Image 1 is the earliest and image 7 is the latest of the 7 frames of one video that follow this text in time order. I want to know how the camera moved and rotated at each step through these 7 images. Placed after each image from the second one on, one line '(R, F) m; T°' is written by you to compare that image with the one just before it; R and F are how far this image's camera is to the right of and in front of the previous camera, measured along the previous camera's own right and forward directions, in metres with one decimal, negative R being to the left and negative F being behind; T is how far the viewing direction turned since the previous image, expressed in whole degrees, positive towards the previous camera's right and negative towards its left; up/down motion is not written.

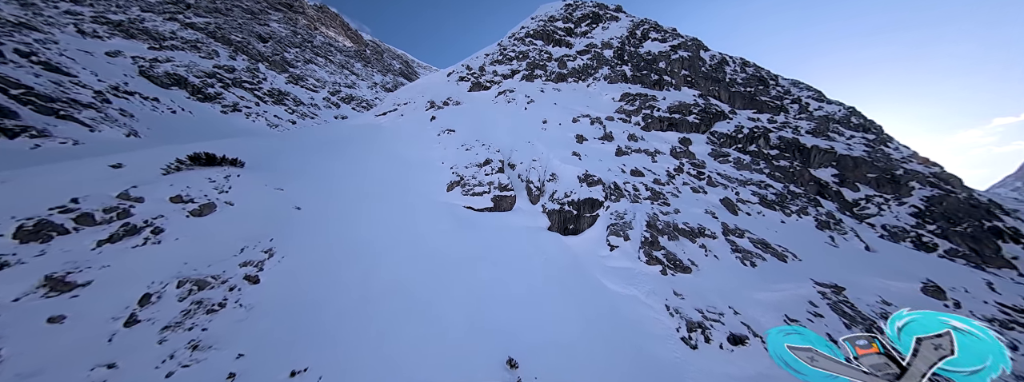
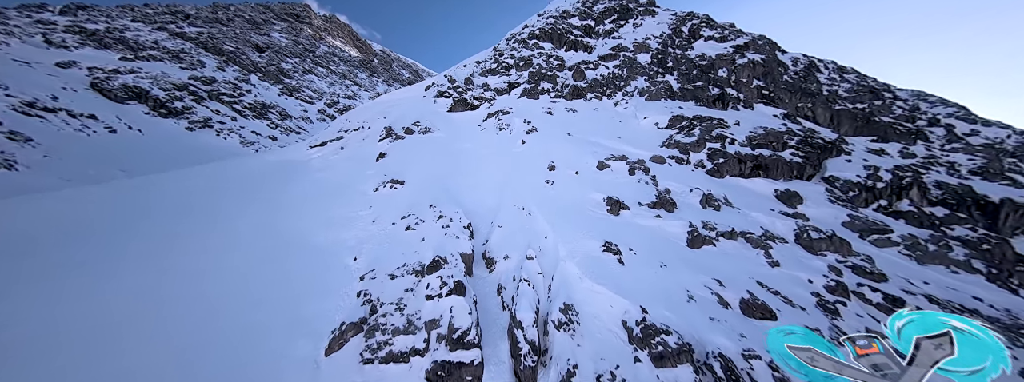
(+1.5, +11.0) m; -2°
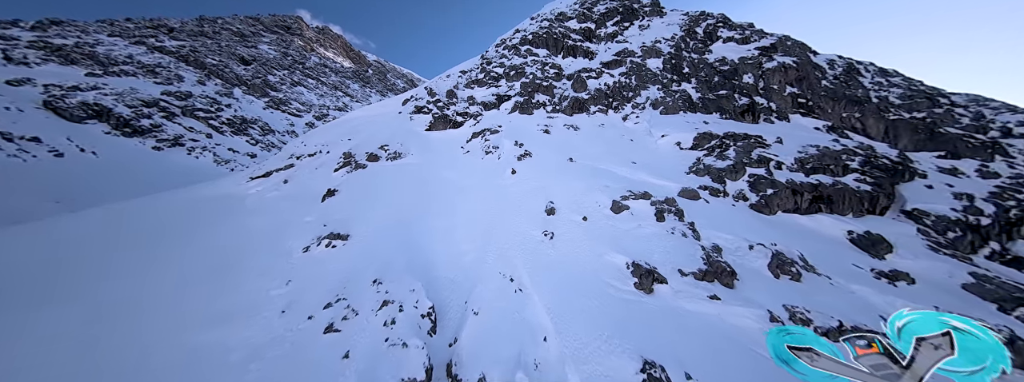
(+0.7, +4.5) m; 0°
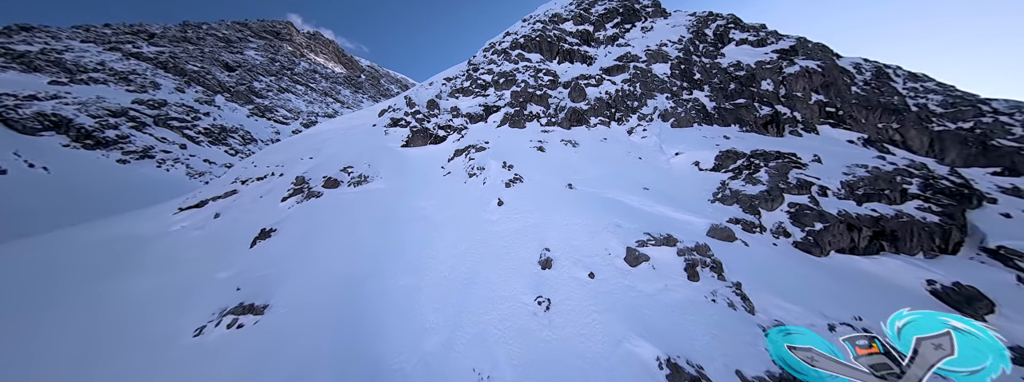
(+0.5, +3.1) m; +1°
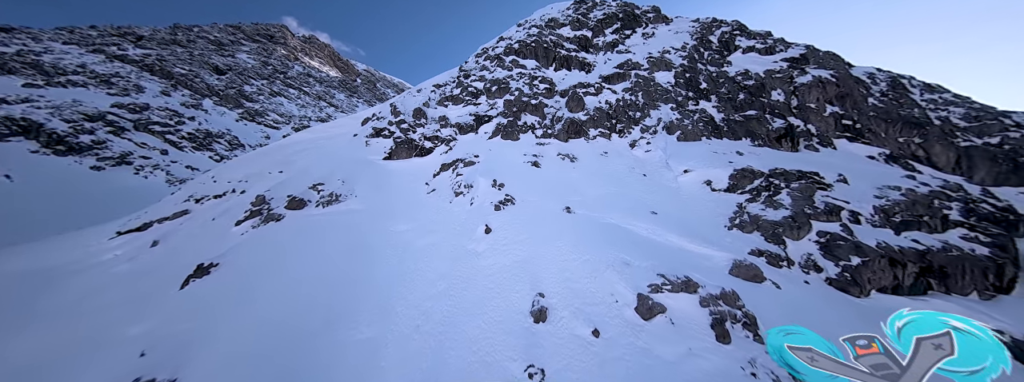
(+0.3, +1.8) m; +1°
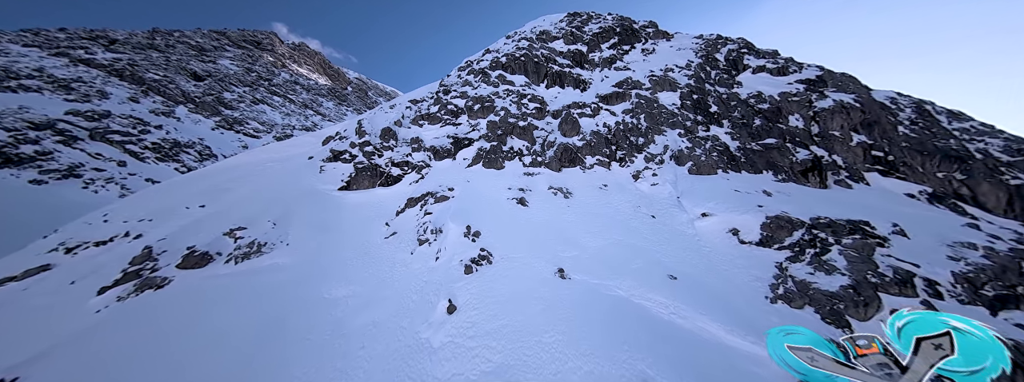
(+0.6, +3.0) m; +2°
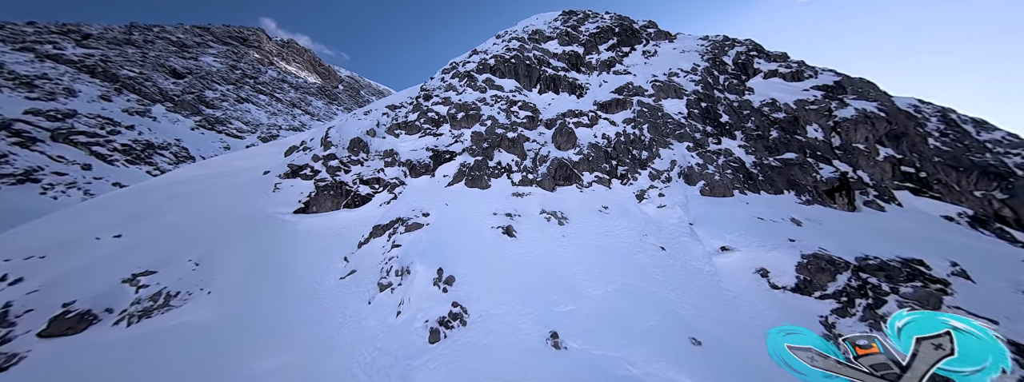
(+0.5, +2.2) m; +1°
